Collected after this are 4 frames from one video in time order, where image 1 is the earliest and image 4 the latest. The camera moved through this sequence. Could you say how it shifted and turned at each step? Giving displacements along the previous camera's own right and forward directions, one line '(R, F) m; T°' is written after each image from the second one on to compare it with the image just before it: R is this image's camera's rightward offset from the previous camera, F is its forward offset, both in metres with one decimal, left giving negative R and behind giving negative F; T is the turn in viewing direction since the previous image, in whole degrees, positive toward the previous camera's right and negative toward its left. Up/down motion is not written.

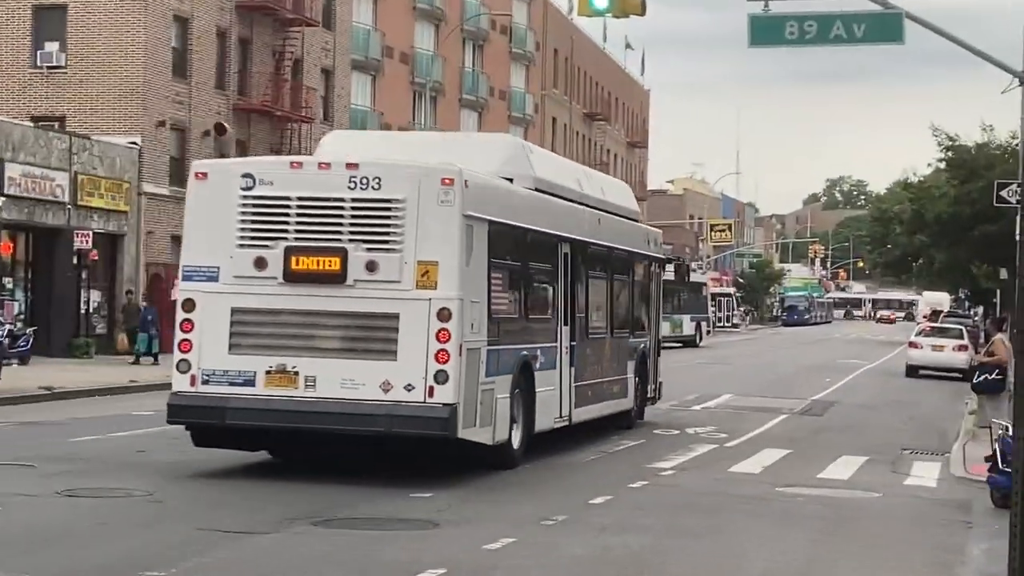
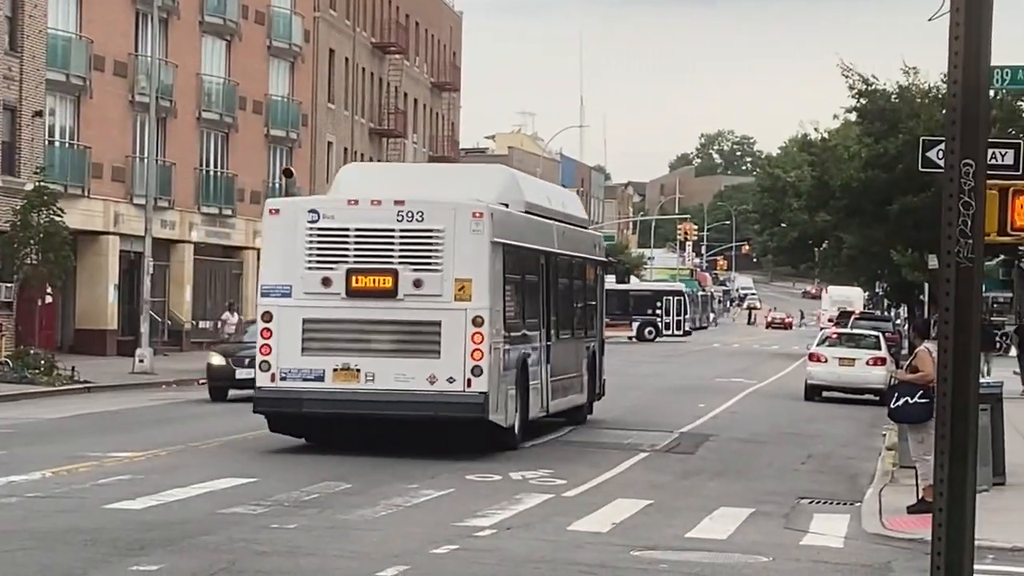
(-0.9, -2.9) m; +3°
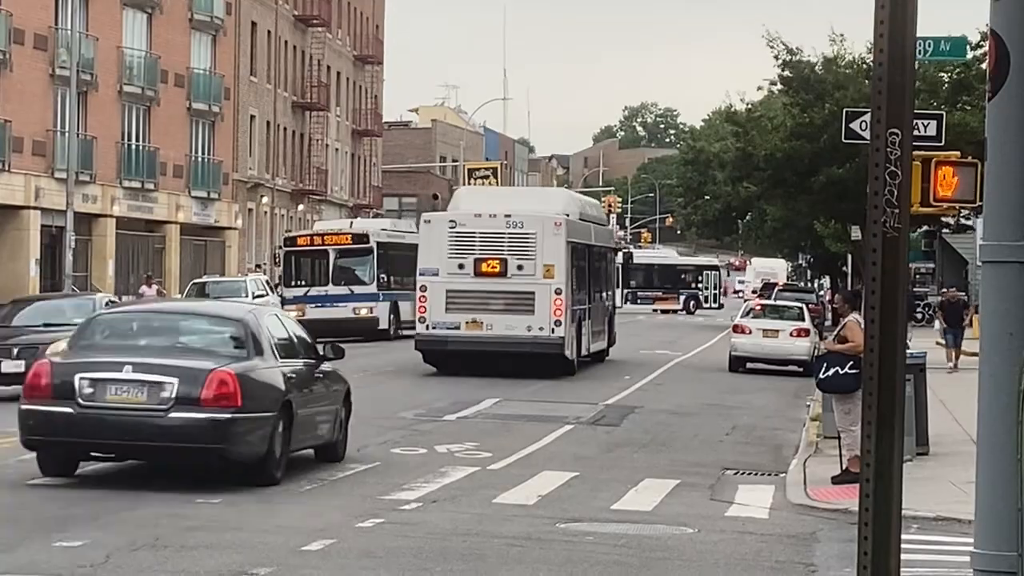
(-0.1, -0.2) m; +3°
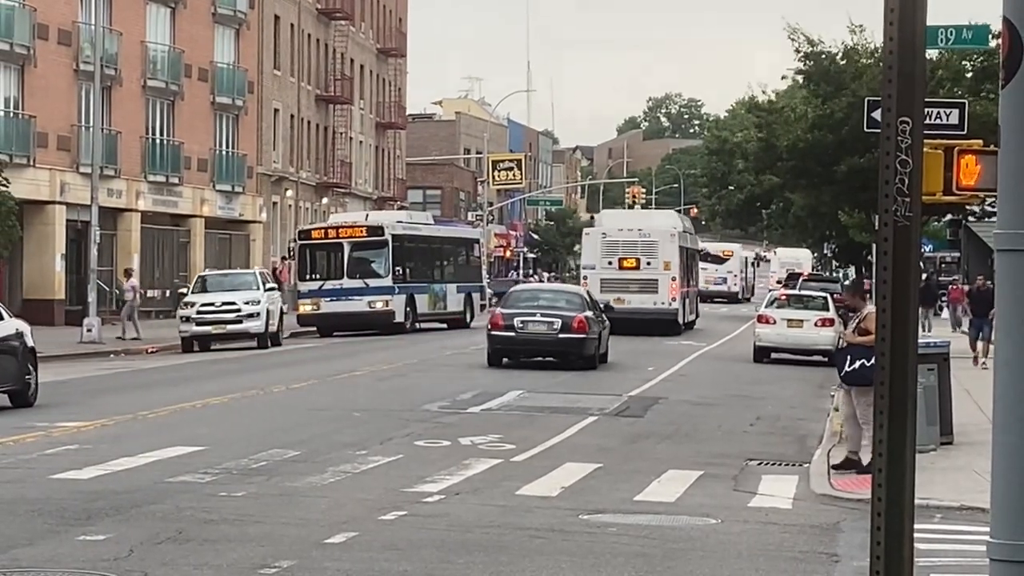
(+0.1, 0.0) m; -1°
